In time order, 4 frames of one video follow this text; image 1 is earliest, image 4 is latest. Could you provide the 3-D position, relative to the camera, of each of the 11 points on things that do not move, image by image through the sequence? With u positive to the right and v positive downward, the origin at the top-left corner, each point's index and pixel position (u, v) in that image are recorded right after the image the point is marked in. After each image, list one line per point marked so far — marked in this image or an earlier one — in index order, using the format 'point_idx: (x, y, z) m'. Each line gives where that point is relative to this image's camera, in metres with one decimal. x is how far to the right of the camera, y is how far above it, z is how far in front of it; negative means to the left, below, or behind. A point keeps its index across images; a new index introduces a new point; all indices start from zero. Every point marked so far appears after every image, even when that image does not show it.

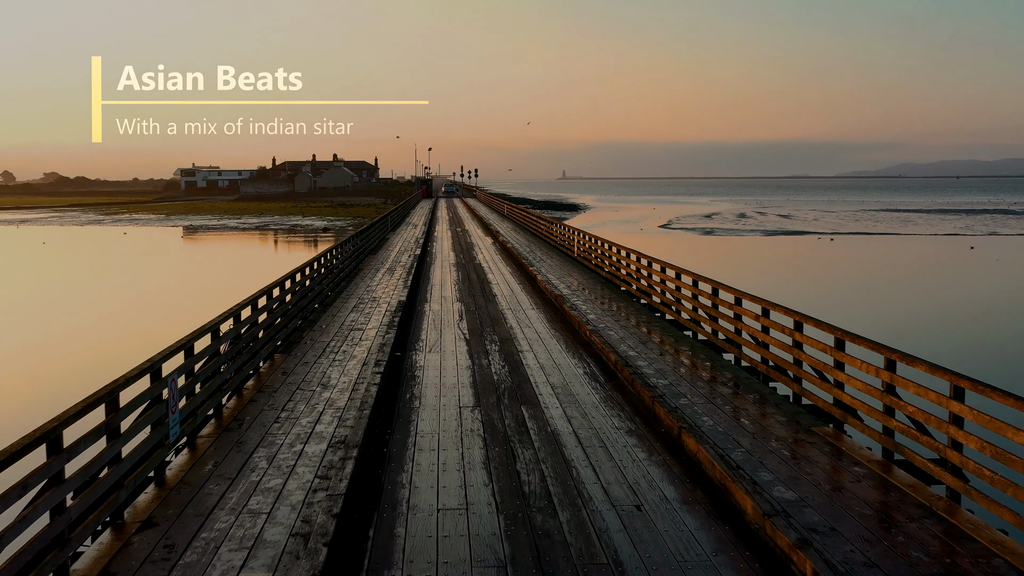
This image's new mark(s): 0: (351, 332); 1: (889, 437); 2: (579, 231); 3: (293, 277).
0: (-1.9, -0.5, +7.8) m
1: (+2.3, -0.9, +4.2) m
2: (+1.4, +1.2, +14.7) m
3: (-2.6, +0.1, +8.1) m
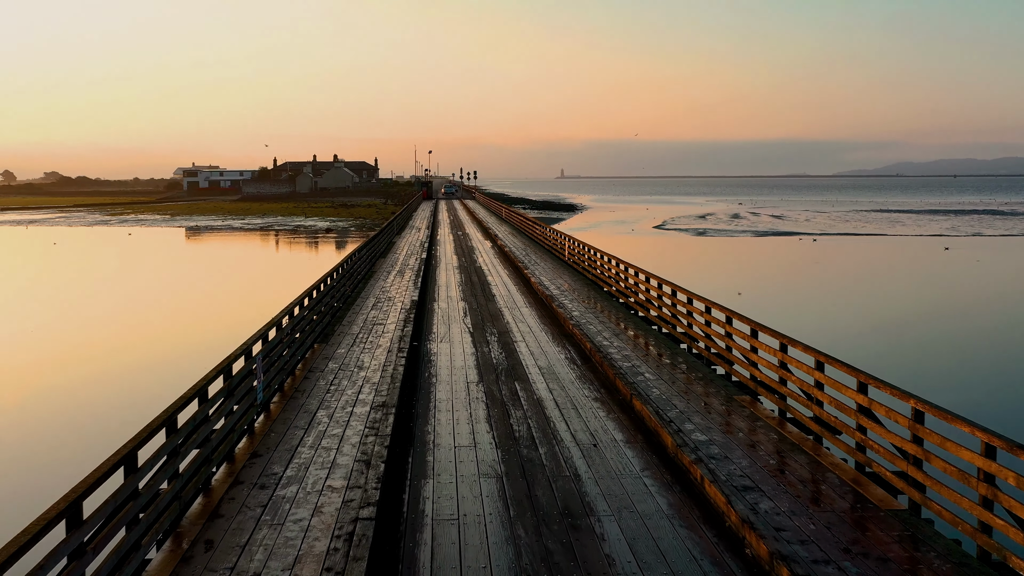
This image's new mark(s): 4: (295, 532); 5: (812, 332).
0: (-1.9, -0.5, +9.3) m
1: (+2.3, -1.0, +5.8) m
2: (+1.4, +1.2, +16.2) m
3: (-2.7, +0.1, +9.6) m
4: (-1.2, -1.4, +3.8) m
5: (+8.5, -1.2, +19.1) m
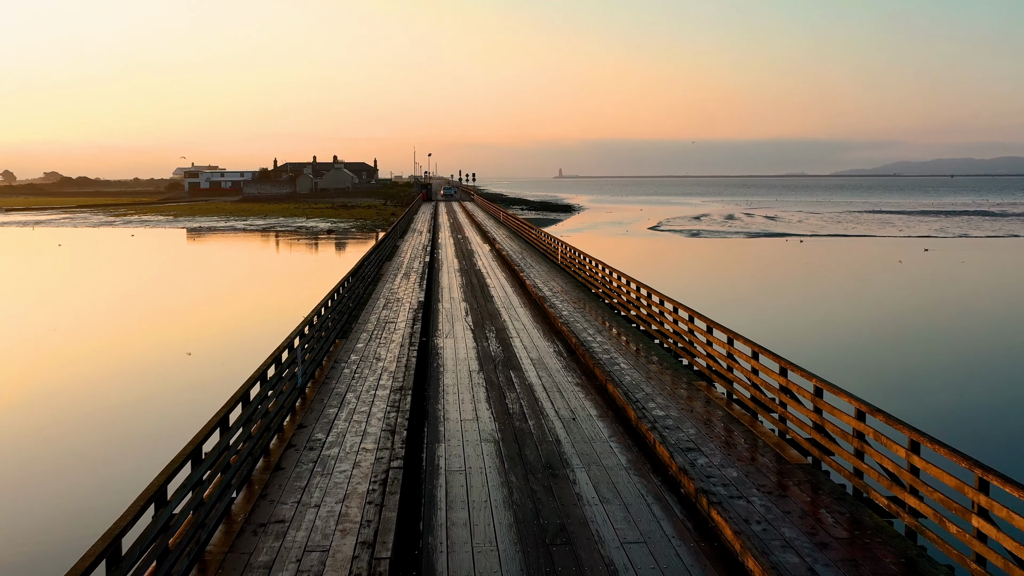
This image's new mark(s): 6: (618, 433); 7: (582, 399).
0: (-2.0, -0.5, +10.5) m
1: (+2.3, -1.0, +7.0) m
2: (+1.3, +1.2, +17.4) m
3: (-2.7, +0.1, +10.8) m
4: (-1.3, -1.4, +5.0) m
5: (+8.4, -1.3, +20.3) m
6: (+0.9, -1.3, +5.9) m
7: (+0.7, -1.1, +6.8) m
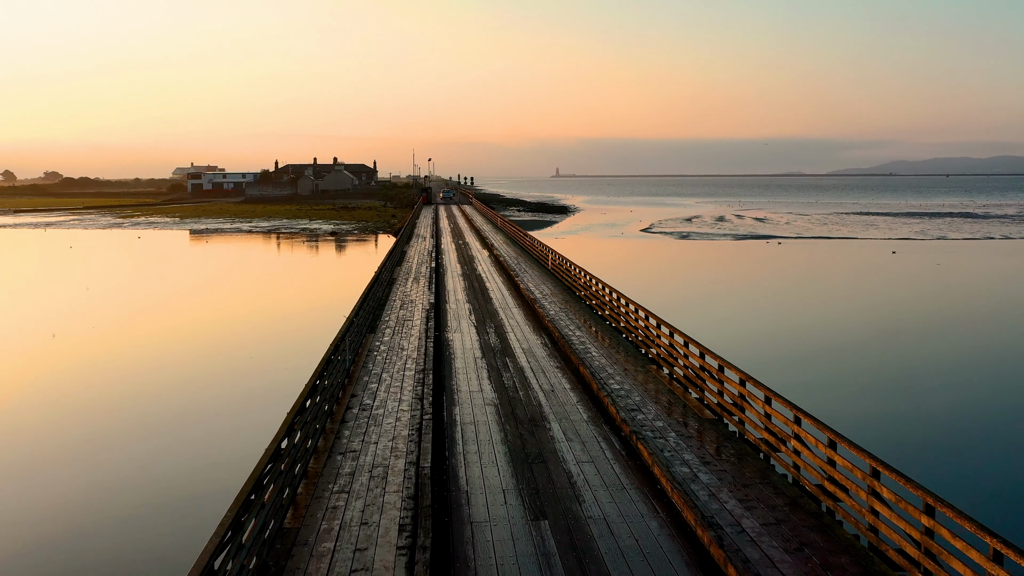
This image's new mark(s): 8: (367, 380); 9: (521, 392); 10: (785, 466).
0: (-2.0, -0.6, +12.7) m
1: (+2.2, -1.1, +9.2) m
2: (+1.2, +1.1, +19.7) m
3: (-2.8, 0.0, +13.0) m
4: (-1.3, -1.5, +7.2) m
5: (+8.3, -1.3, +22.6) m
6: (+0.9, -1.4, +8.2) m
7: (+0.7, -1.2, +9.0) m
8: (-2.0, -1.3, +8.9) m
9: (+0.1, -1.3, +8.4) m
10: (+2.5, -1.6, +6.1) m
